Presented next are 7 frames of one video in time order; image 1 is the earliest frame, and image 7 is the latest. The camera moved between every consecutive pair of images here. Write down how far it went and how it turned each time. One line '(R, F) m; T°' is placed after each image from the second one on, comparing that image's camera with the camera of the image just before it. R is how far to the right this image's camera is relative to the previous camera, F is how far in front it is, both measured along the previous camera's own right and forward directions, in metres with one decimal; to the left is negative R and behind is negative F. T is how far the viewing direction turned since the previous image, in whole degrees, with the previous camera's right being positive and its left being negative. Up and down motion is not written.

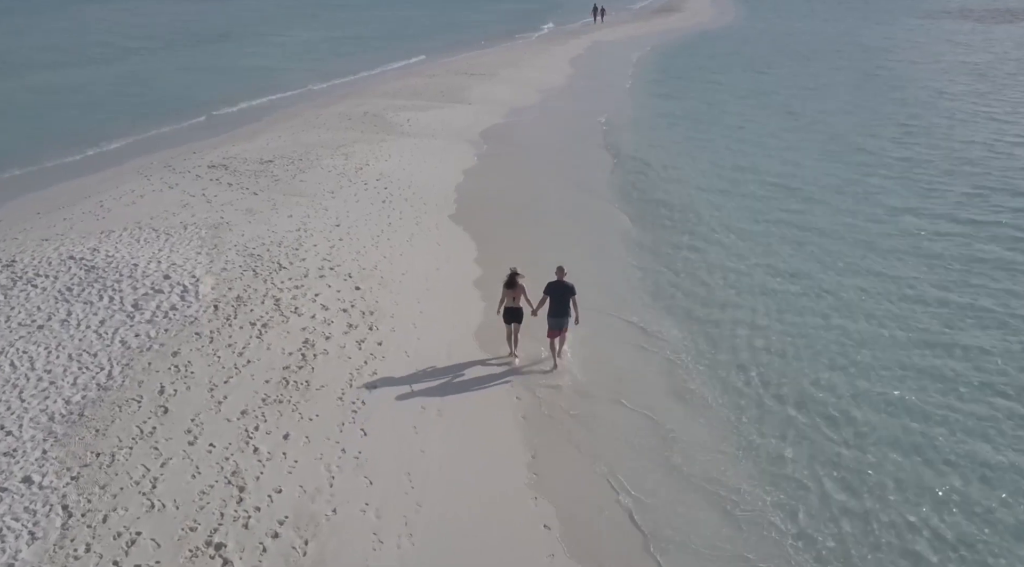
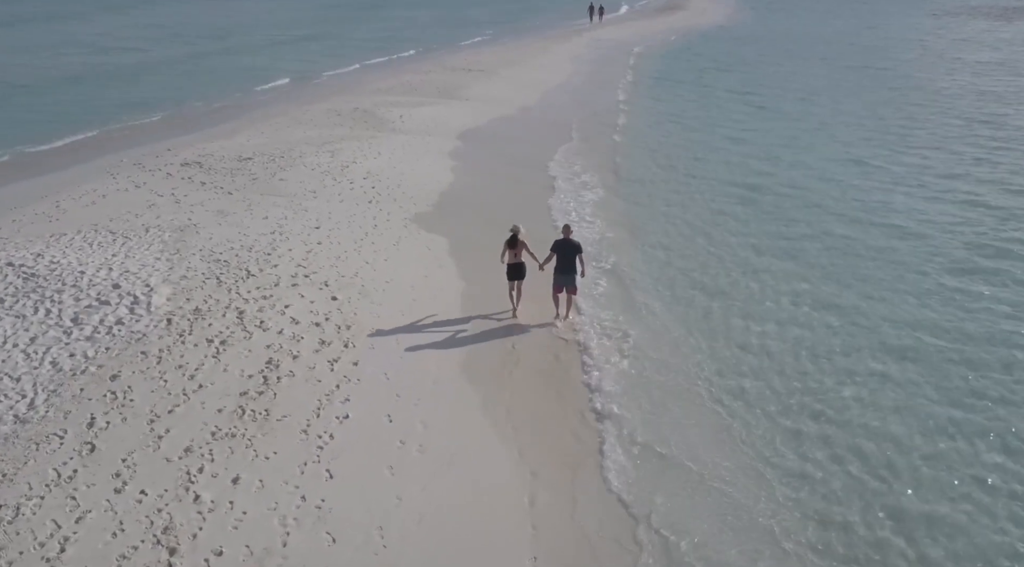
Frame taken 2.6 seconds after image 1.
(+0.1, +1.6) m; 0°
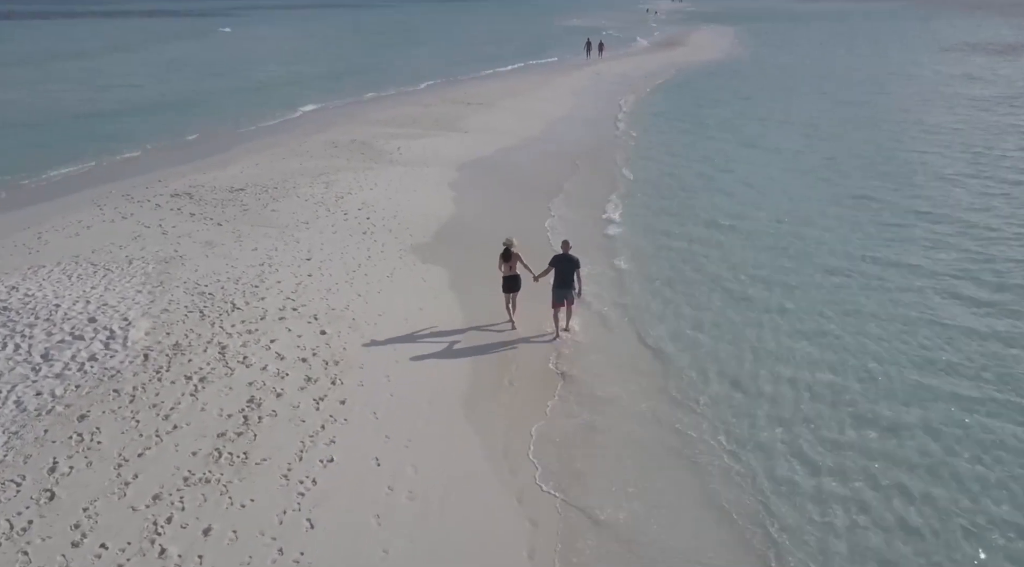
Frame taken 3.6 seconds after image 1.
(0.0, +0.6) m; 0°
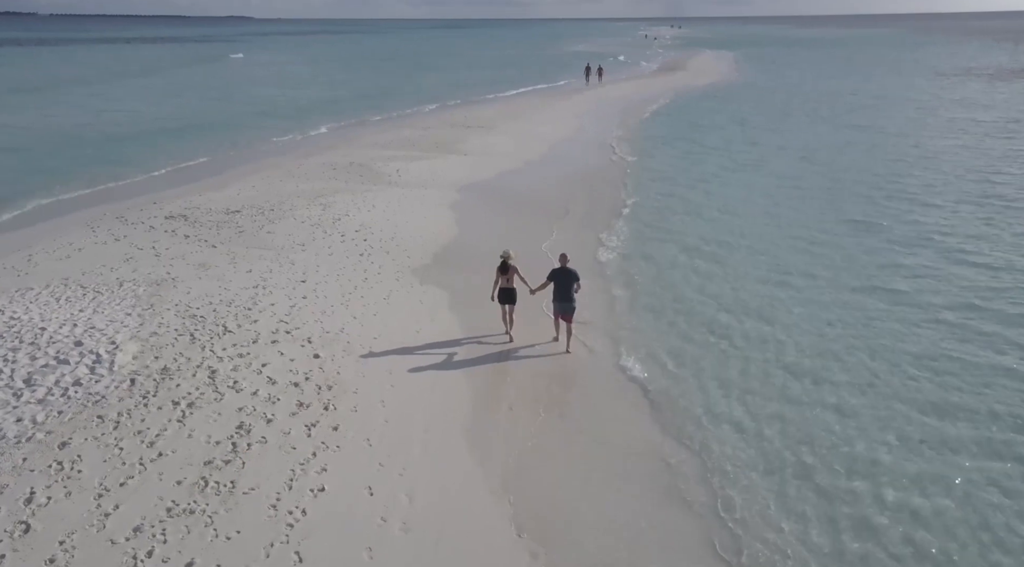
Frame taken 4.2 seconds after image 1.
(0.0, +0.3) m; 0°
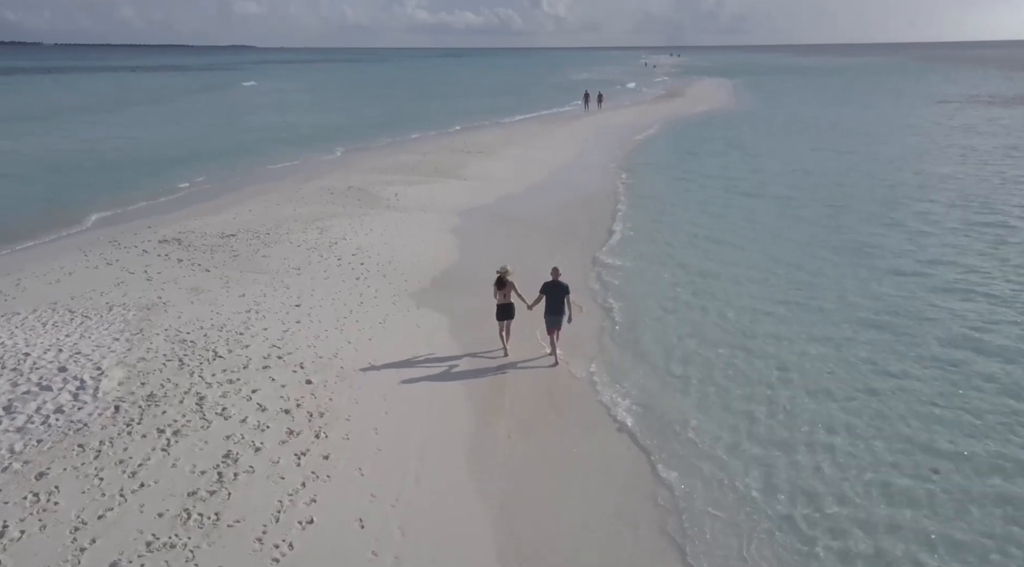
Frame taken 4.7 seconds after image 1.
(0.0, +0.3) m; 0°
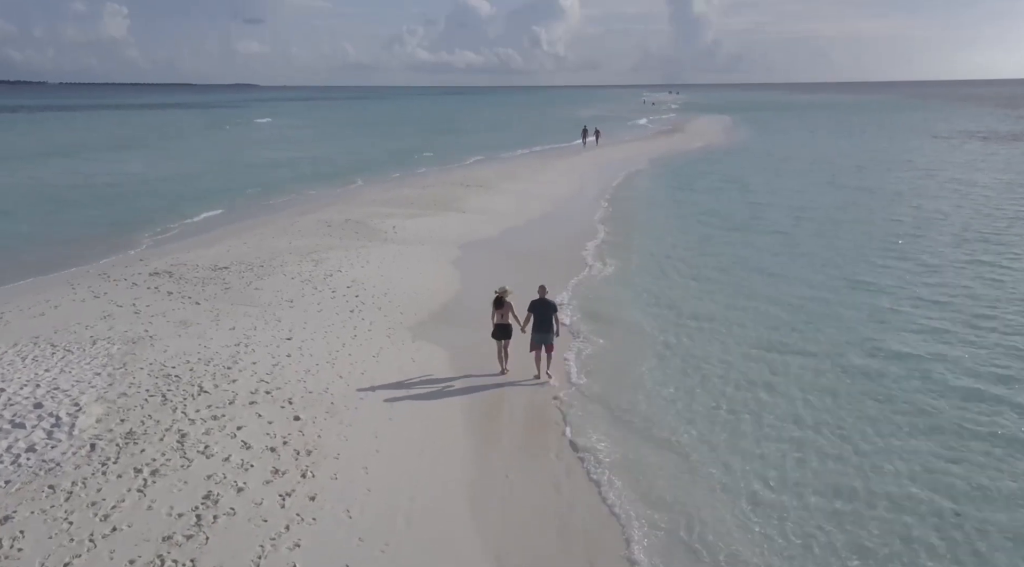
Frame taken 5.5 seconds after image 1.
(0.0, +0.4) m; 0°
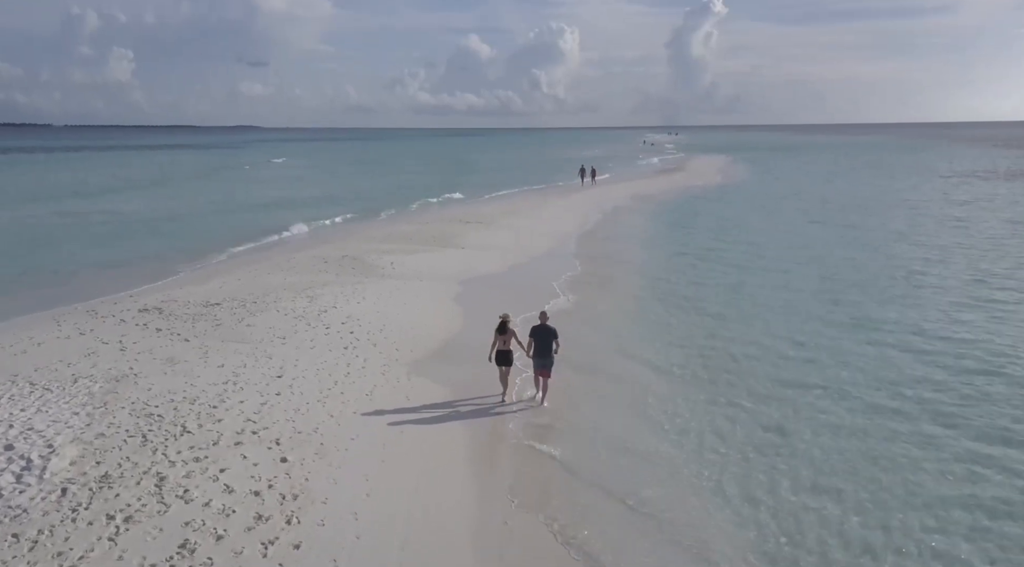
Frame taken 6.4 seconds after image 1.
(0.0, +0.4) m; 0°
